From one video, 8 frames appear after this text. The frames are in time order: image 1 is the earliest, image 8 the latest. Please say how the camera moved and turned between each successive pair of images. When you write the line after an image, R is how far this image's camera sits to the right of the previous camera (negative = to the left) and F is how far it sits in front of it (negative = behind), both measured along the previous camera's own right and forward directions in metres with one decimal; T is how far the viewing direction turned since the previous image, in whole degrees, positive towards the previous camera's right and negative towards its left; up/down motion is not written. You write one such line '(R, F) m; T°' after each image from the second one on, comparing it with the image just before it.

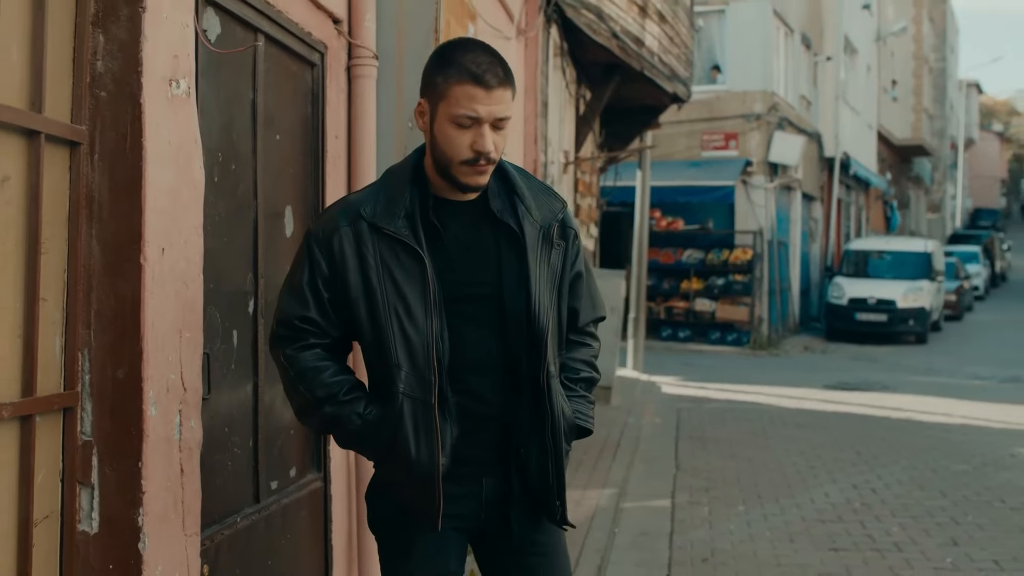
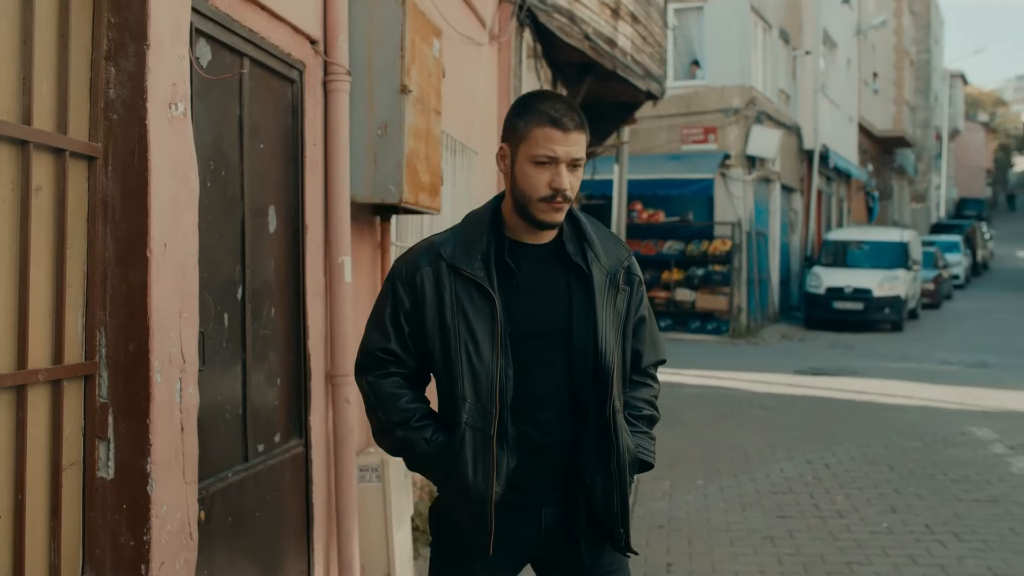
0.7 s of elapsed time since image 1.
(+0.1, -0.5) m; 0°
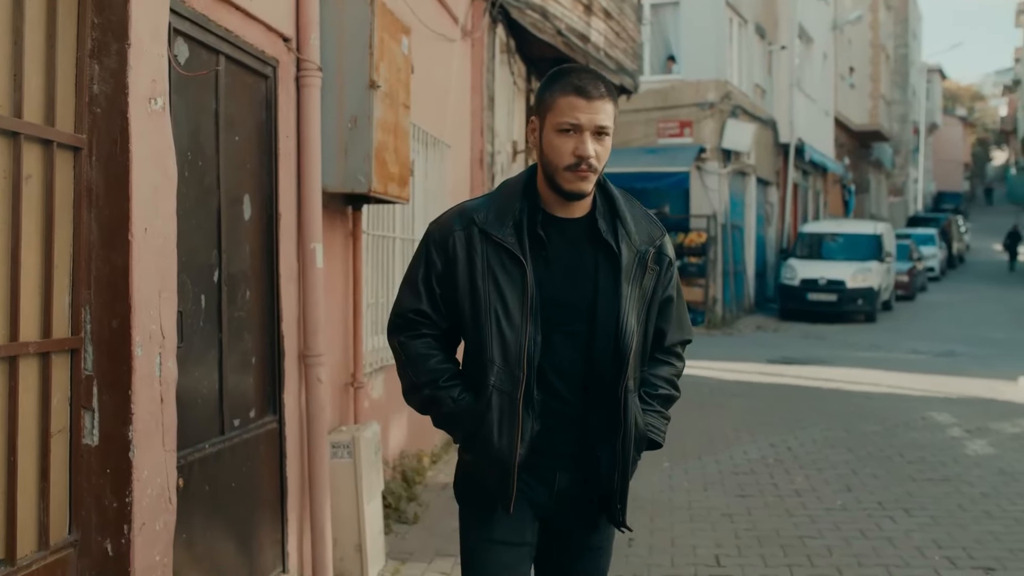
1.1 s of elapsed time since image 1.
(+0.1, -0.3) m; +1°
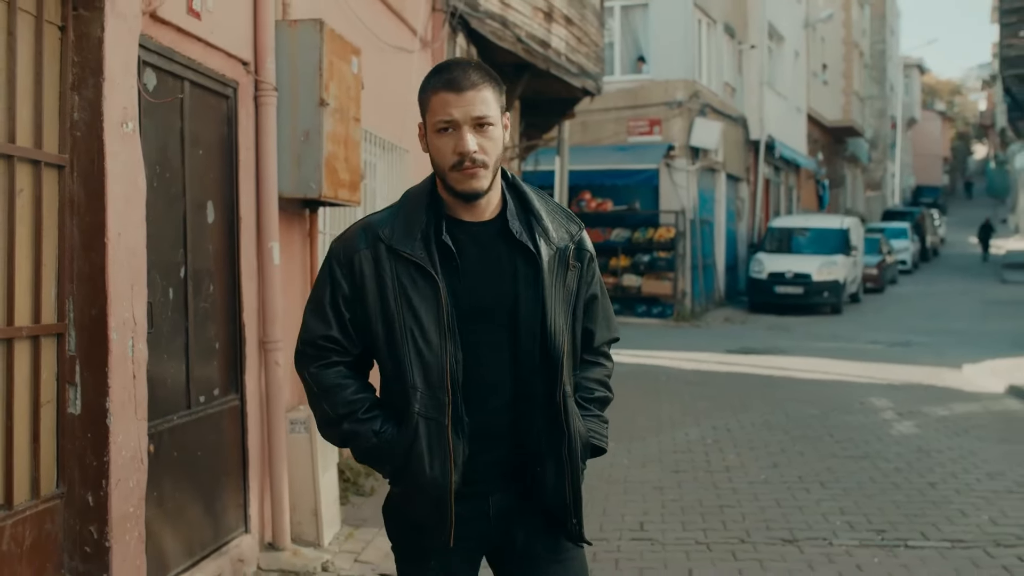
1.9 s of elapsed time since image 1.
(+0.2, -0.6) m; +1°
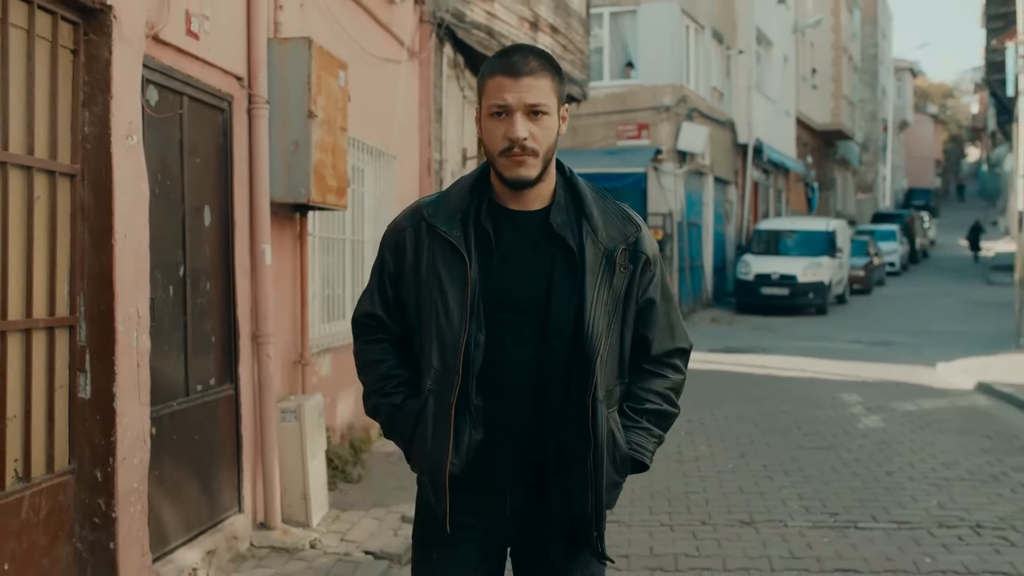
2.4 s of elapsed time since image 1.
(+0.1, -0.4) m; 0°
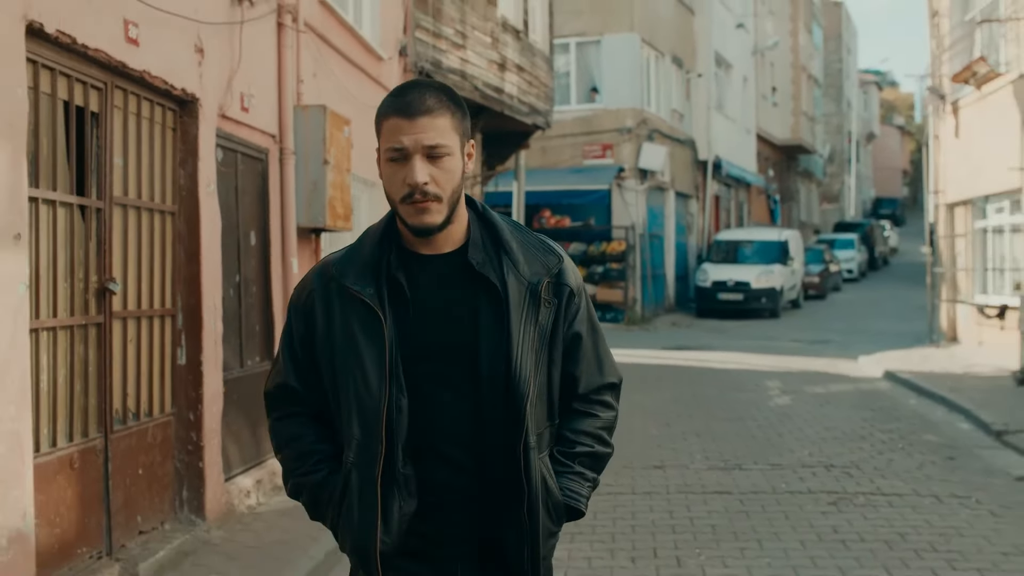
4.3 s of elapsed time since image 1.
(+0.1, -2.1) m; +1°
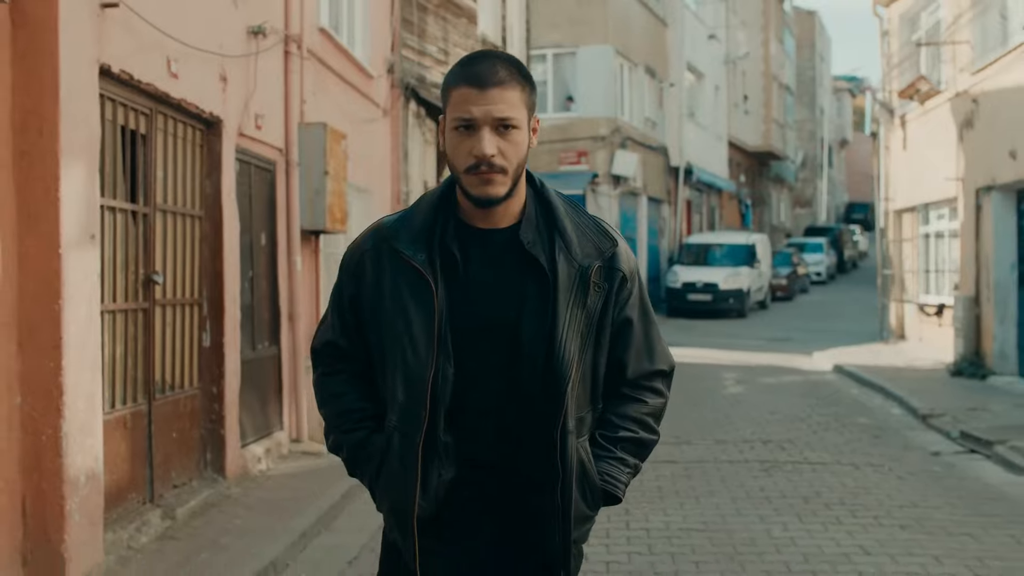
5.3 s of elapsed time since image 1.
(0.0, -1.1) m; +1°
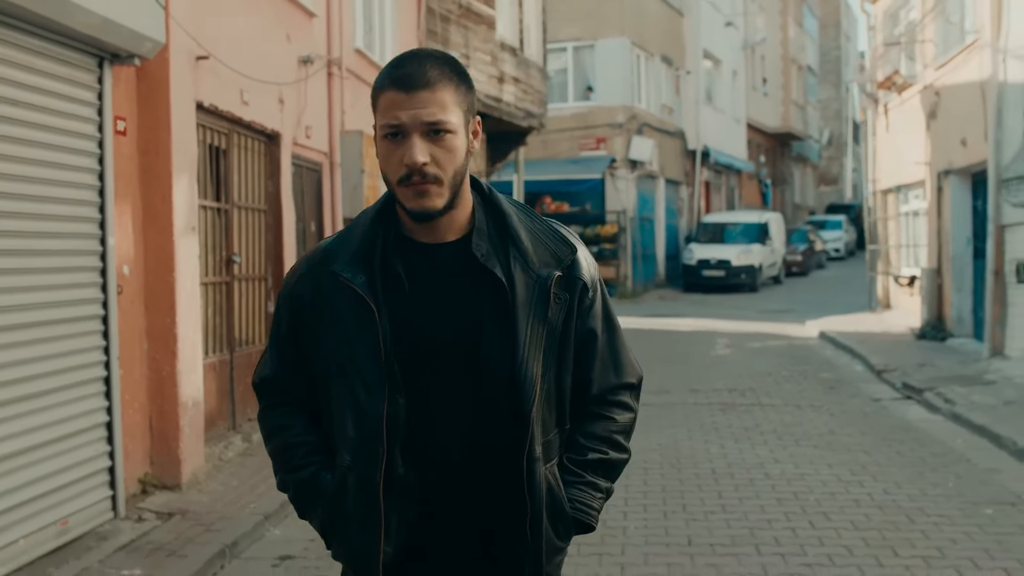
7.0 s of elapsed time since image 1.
(+0.3, -2.0) m; -2°
